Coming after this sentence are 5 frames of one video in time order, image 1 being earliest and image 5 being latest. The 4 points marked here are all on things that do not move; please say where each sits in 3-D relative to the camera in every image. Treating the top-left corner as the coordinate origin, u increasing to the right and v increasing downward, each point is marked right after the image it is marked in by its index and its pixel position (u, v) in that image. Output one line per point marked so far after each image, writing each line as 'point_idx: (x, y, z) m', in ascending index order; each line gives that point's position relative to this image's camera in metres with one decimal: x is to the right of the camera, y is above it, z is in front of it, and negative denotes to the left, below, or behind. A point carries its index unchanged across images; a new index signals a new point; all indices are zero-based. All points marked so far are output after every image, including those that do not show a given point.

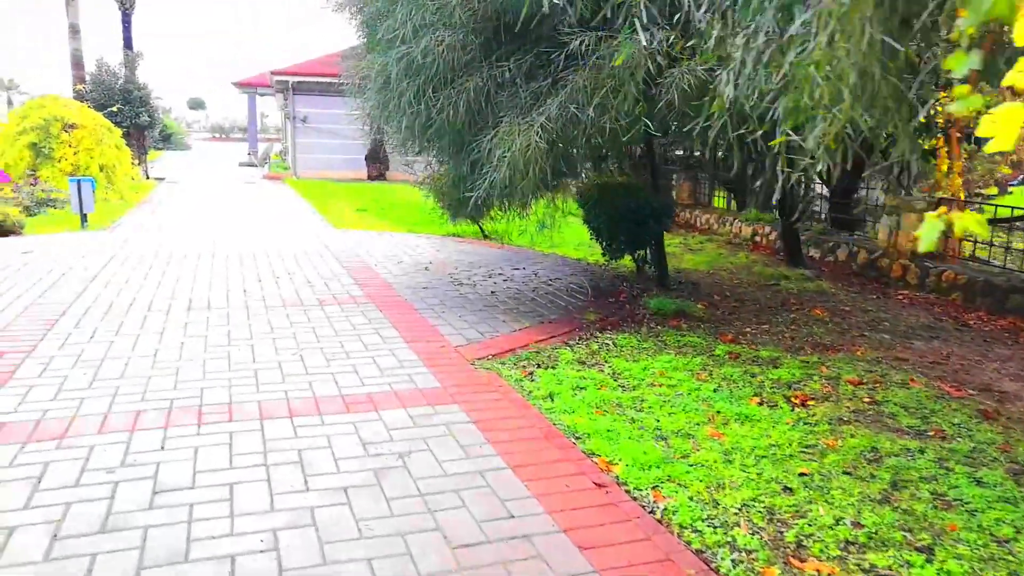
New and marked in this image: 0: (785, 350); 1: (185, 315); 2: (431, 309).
0: (+2.0, -0.4, +5.7) m
1: (-2.4, -0.2, +5.9) m
2: (-0.7, -0.2, +6.4) m
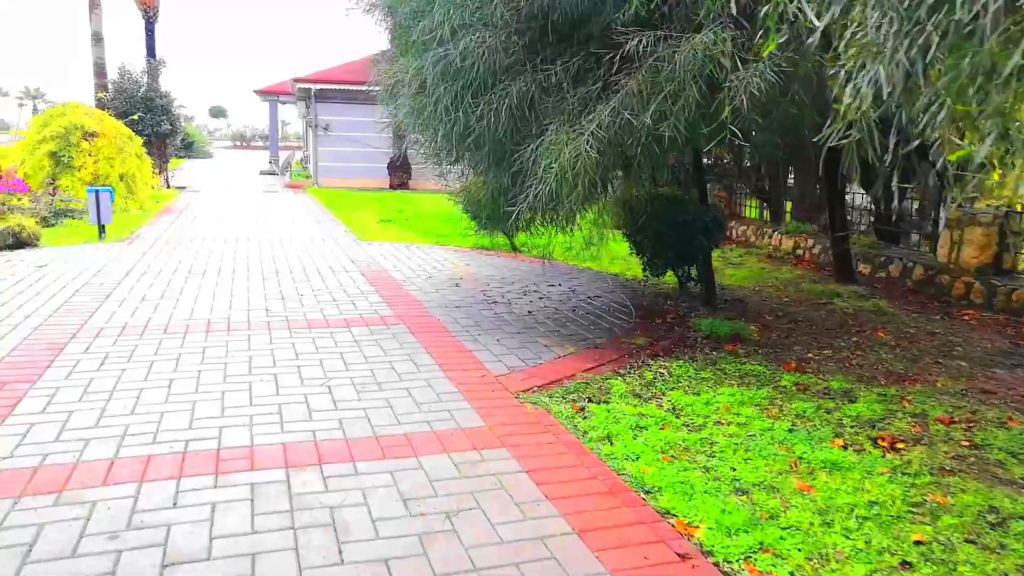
0: (+2.3, -0.6, +5.1) m
1: (-2.1, -0.4, +5.5) m
2: (-0.4, -0.3, +6.0) m
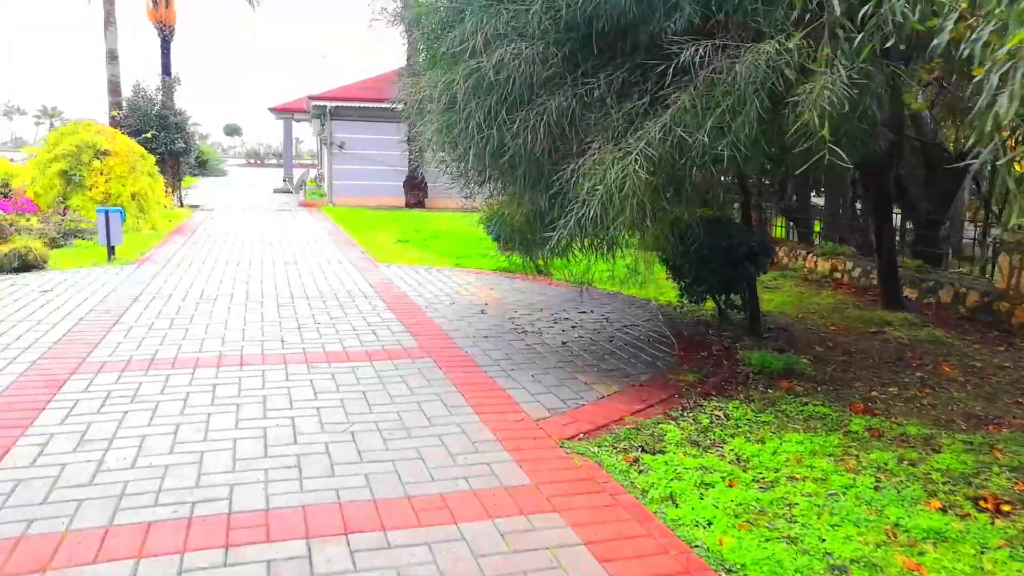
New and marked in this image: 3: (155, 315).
0: (+2.5, -0.8, +4.6) m
1: (-1.9, -0.6, +5.0) m
2: (-0.1, -0.6, +5.5) m
3: (-3.1, -0.2, +6.8) m
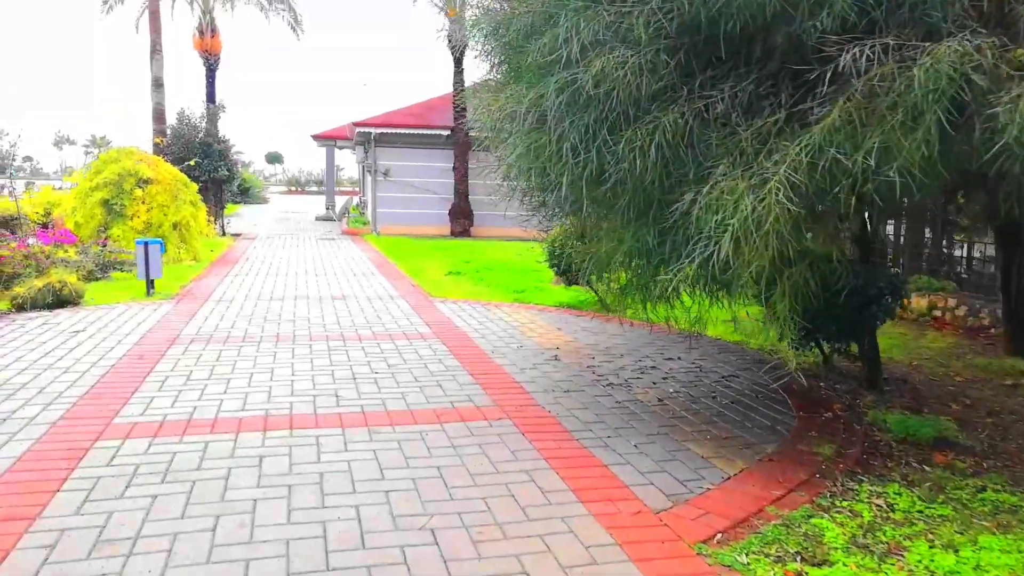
0: (+3.0, -1.1, +3.6) m
1: (-1.4, -0.8, +4.2) m
2: (+0.5, -0.9, +4.6) m
3: (-2.5, -0.6, +6.1) m
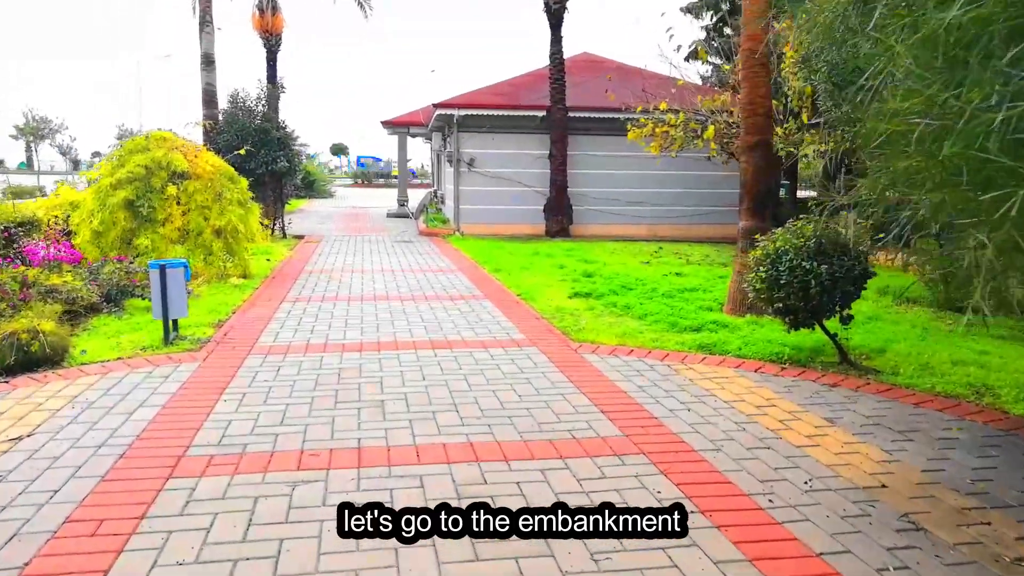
0: (+4.1, -1.5, +0.1) m
1: (-0.2, -1.3, +1.0) m
2: (+1.6, -1.3, +1.3) m
3: (-1.2, -1.0, +3.0) m
